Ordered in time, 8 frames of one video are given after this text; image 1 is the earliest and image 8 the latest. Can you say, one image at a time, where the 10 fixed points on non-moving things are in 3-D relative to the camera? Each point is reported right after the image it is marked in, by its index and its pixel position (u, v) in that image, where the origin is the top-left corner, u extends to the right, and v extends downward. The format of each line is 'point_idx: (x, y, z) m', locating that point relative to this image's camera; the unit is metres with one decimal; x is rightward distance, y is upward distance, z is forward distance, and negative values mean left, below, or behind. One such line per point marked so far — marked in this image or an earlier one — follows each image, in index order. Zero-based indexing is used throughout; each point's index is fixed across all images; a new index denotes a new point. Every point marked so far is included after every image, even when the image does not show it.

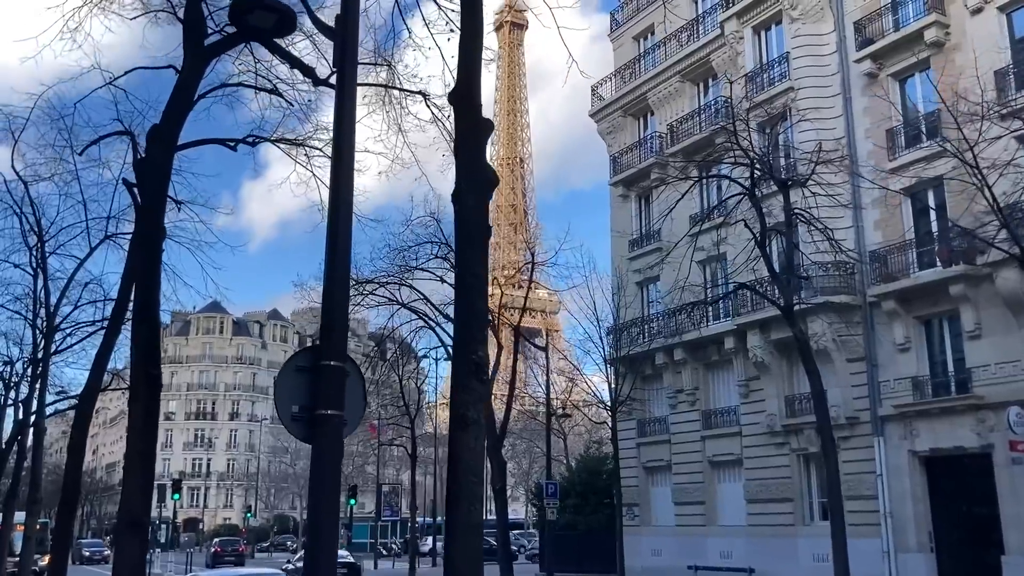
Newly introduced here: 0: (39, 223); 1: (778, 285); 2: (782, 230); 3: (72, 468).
0: (-9.4, +1.3, +18.3) m
1: (+5.3, +0.1, +18.2) m
2: (+5.6, +1.2, +18.8) m
3: (-6.4, -2.6, +13.7) m
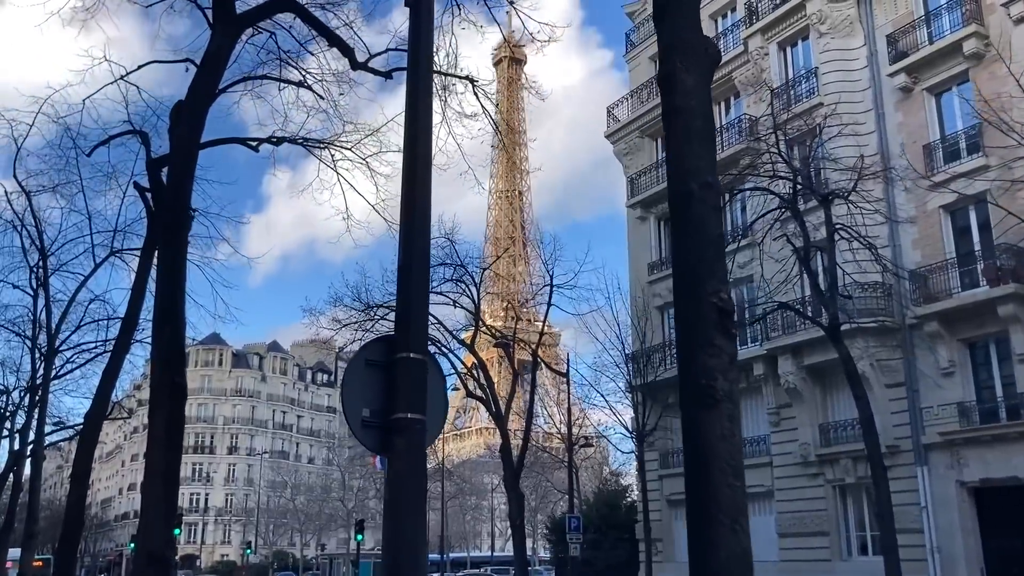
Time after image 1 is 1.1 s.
0: (-8.8, +0.9, +17.3) m
1: (+5.8, -0.3, +17.2) m
2: (+6.1, +0.8, +17.9) m
3: (-5.9, -2.8, +12.5) m
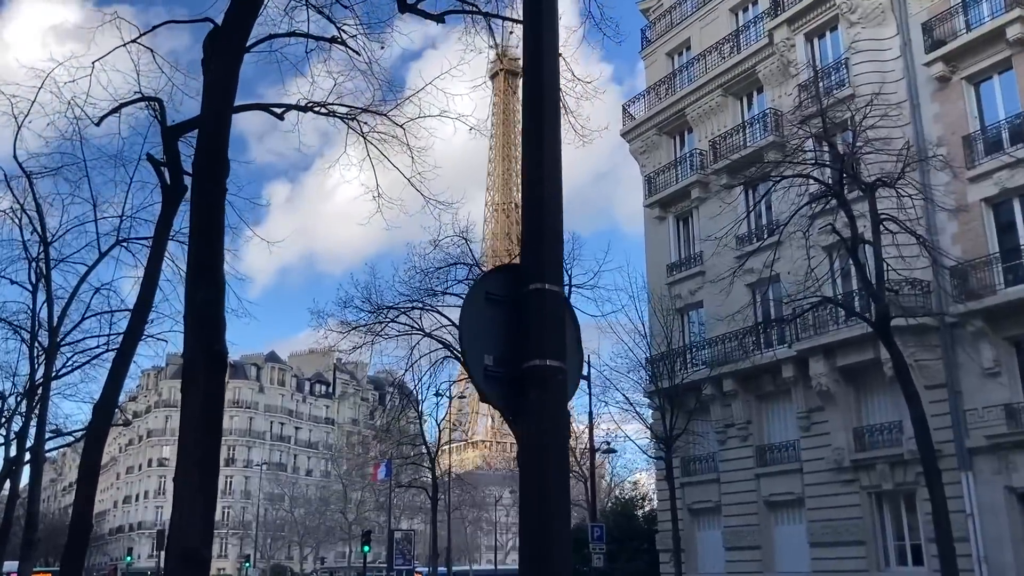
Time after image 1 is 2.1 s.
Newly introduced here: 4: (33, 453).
0: (-8.3, +1.1, +16.3) m
1: (+6.3, -0.2, +16.2) m
2: (+6.6, +0.9, +16.9) m
3: (-5.3, -2.6, +11.5) m
4: (-10.2, -3.5, +19.6) m
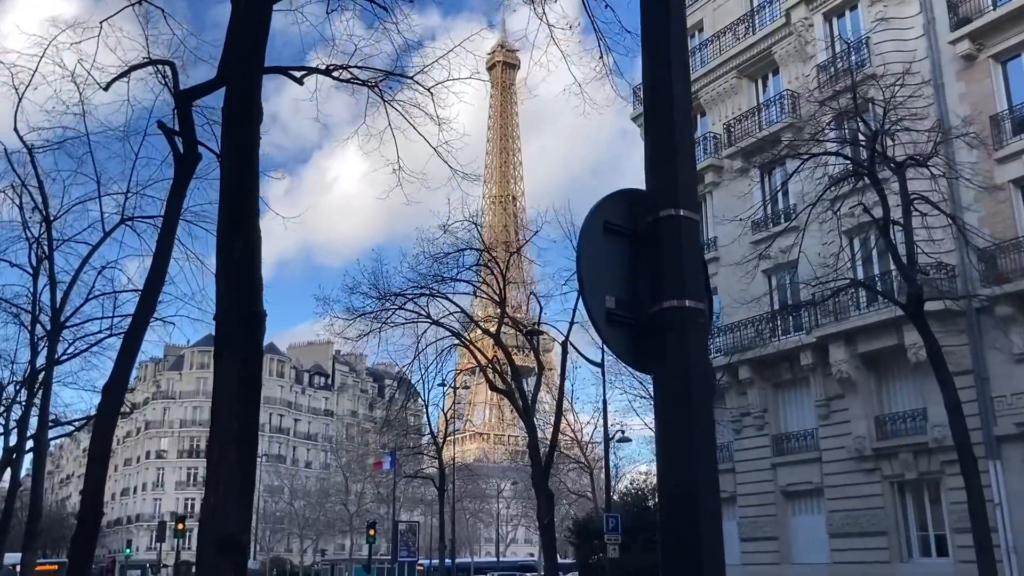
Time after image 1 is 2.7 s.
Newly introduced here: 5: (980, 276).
0: (-8.0, +1.4, +15.7) m
1: (+6.7, +0.2, +15.7) m
2: (+6.9, +1.3, +16.4) m
3: (-5.0, -2.4, +10.9) m
4: (-9.9, -3.2, +19.0) m
5: (+10.1, +0.3, +19.7) m
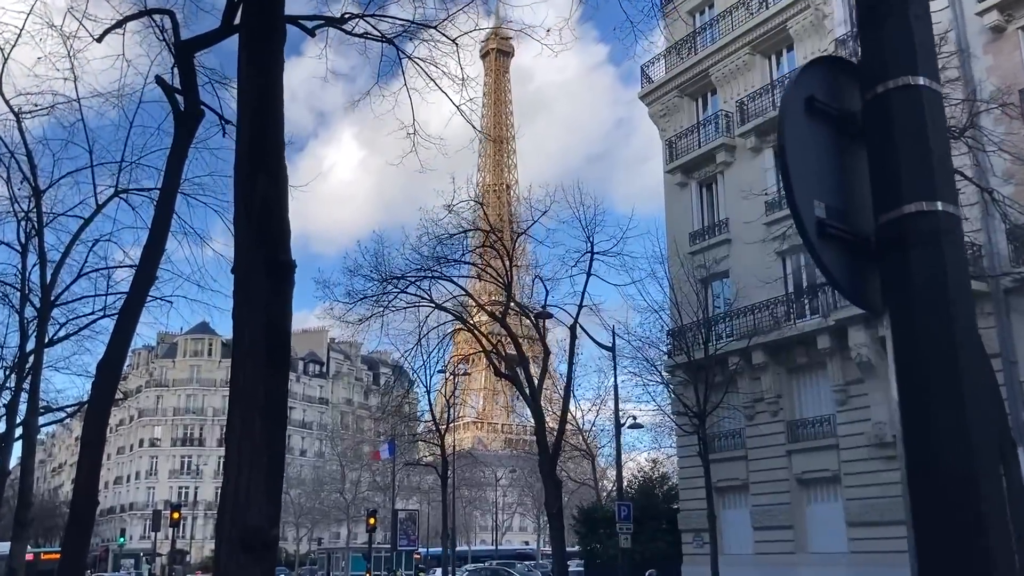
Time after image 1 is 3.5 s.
0: (-7.7, +1.7, +14.8) m
1: (+6.9, +0.5, +14.9) m
2: (+7.2, +1.6, +15.6) m
3: (-4.7, -2.0, +10.1) m
4: (-9.7, -2.8, +18.2) m
5: (+10.3, +0.7, +19.0) m
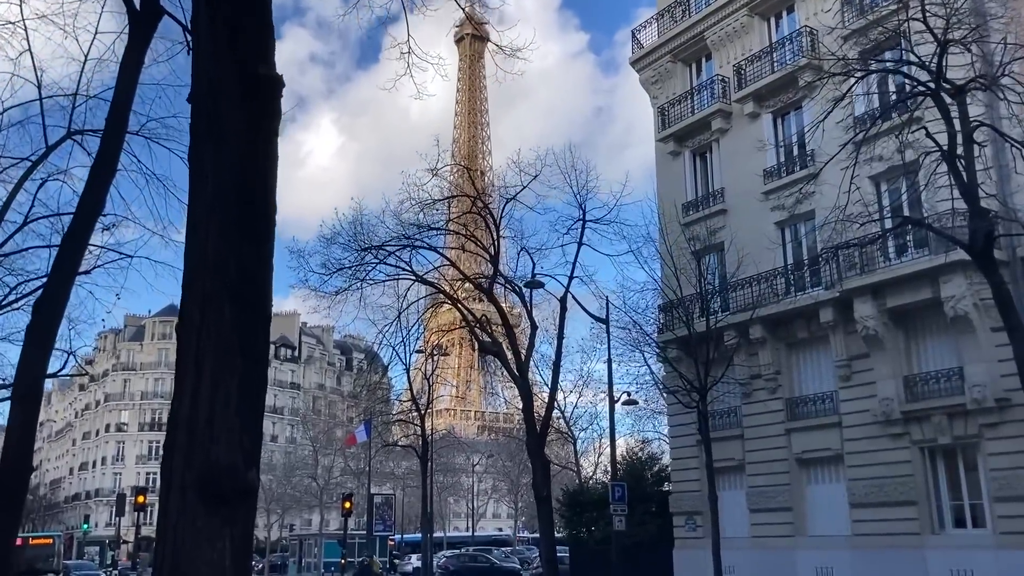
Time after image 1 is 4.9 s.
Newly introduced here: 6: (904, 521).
0: (-7.7, +2.4, +13.3) m
1: (+6.9, +1.1, +13.9) m
2: (+7.1, +2.2, +14.5) m
3: (-4.6, -1.5, +8.7) m
4: (-9.8, -2.0, +16.7) m
5: (+10.1, +1.3, +18.0) m
6: (+8.3, -4.9, +19.5) m
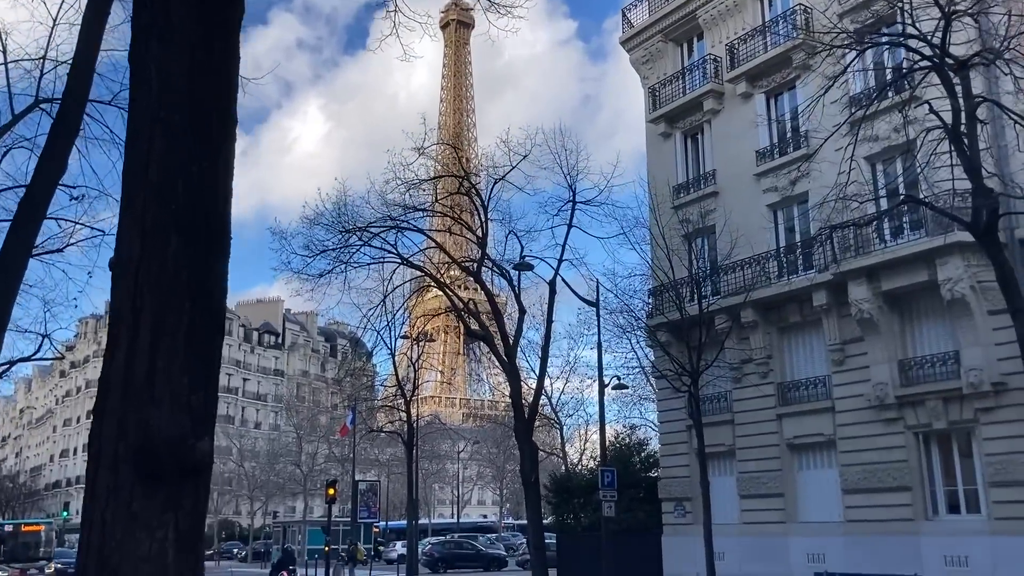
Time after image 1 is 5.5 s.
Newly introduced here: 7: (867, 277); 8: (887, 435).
0: (-7.9, +2.7, +12.7) m
1: (+6.7, +1.4, +13.5) m
2: (+7.0, +2.5, +14.1) m
3: (-4.7, -1.2, +8.2) m
4: (-10.0, -1.7, +16.1) m
5: (+9.9, +1.6, +17.7) m
6: (+8.1, -4.6, +19.3) m
7: (+7.7, +0.2, +19.9) m
8: (+8.0, -3.1, +19.6) m
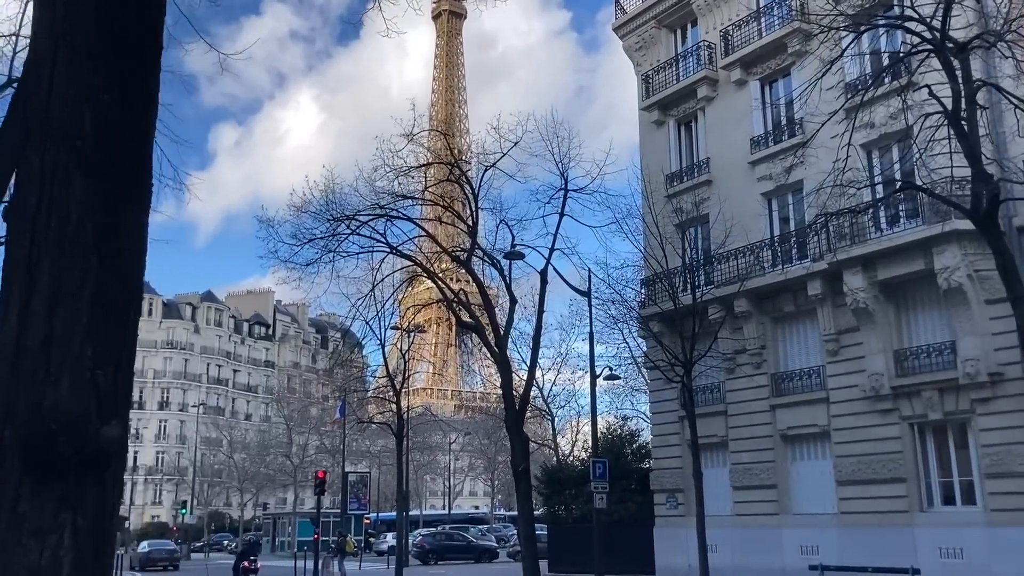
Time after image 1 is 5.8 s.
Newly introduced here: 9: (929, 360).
0: (-8.0, +2.9, +12.2) m
1: (+6.6, +1.6, +13.2) m
2: (+6.8, +2.7, +13.9) m
3: (-4.8, -1.1, +7.8) m
4: (-10.2, -1.4, +15.7) m
5: (+9.7, +1.8, +17.4) m
6: (+7.9, -4.3, +19.0) m
7: (+7.5, +0.5, +19.7) m
8: (+7.8, -2.9, +19.4) m
9: (+8.5, -1.5, +18.7) m
